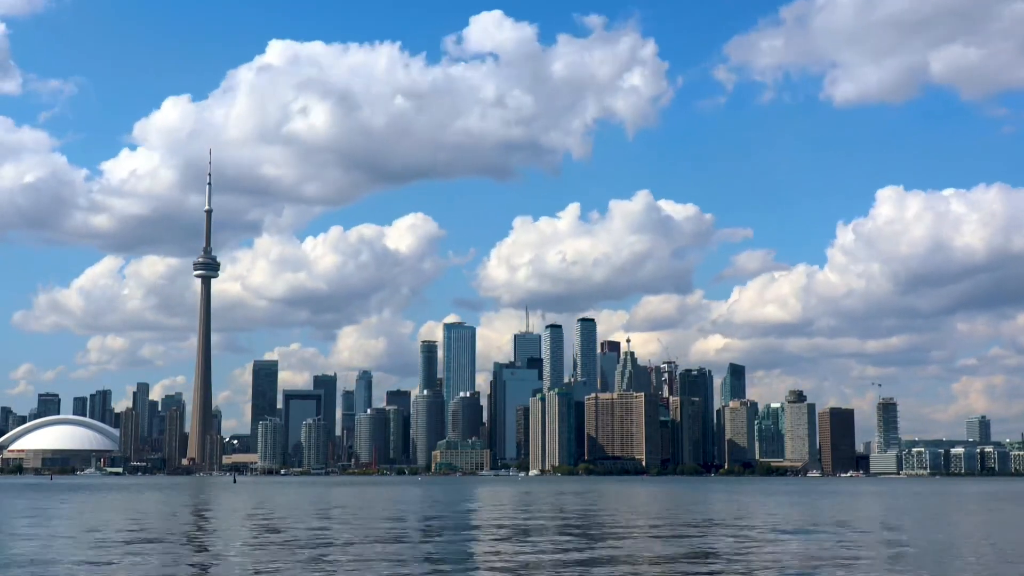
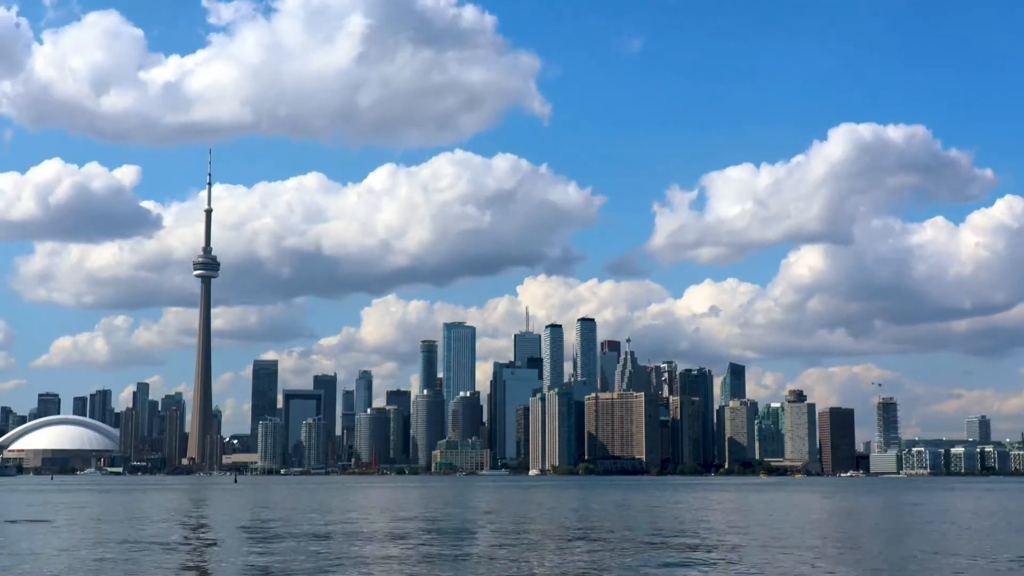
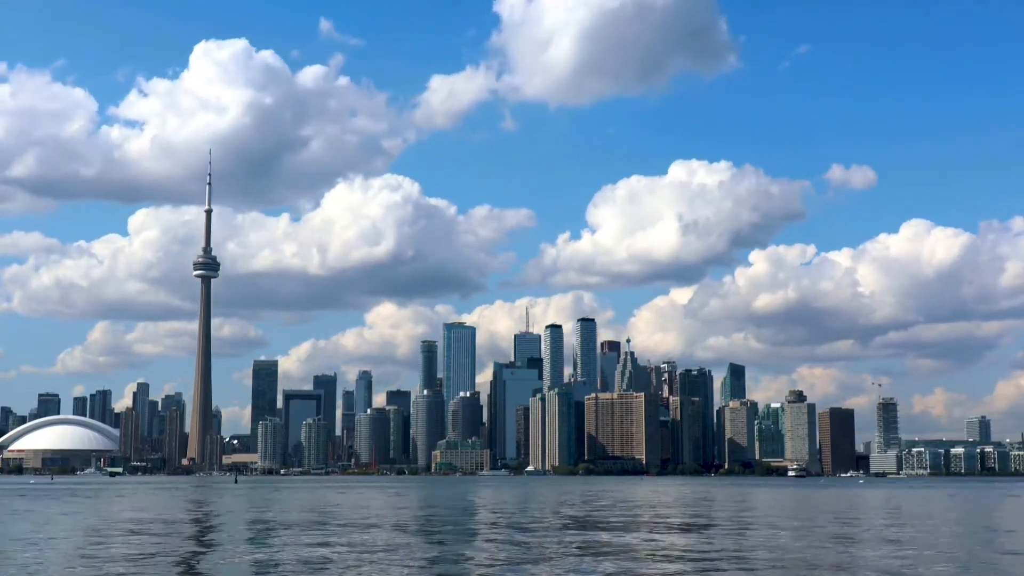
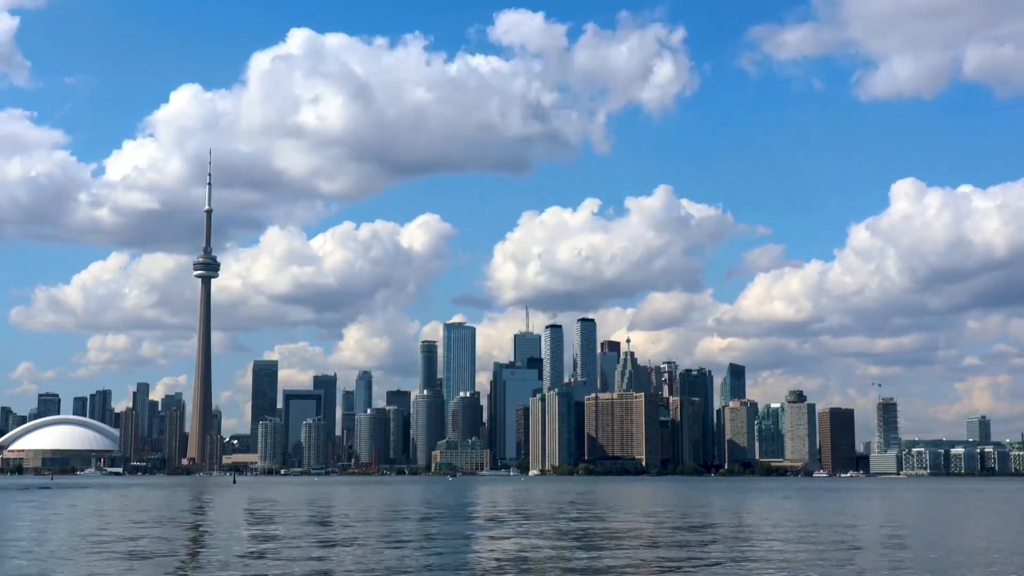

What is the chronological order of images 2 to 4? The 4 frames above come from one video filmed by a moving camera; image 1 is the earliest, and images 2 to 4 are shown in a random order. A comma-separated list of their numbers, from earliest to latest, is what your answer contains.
4, 3, 2
